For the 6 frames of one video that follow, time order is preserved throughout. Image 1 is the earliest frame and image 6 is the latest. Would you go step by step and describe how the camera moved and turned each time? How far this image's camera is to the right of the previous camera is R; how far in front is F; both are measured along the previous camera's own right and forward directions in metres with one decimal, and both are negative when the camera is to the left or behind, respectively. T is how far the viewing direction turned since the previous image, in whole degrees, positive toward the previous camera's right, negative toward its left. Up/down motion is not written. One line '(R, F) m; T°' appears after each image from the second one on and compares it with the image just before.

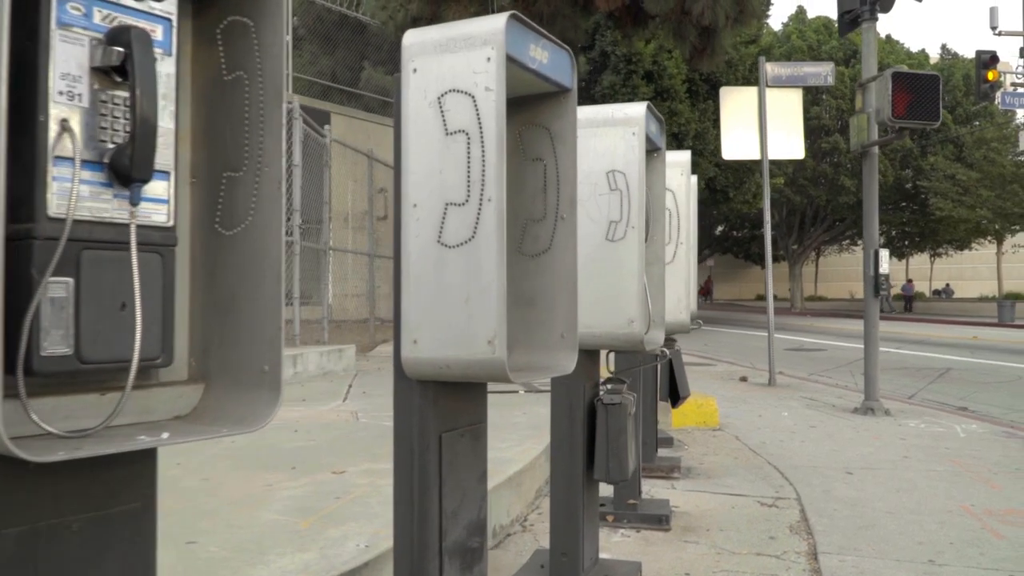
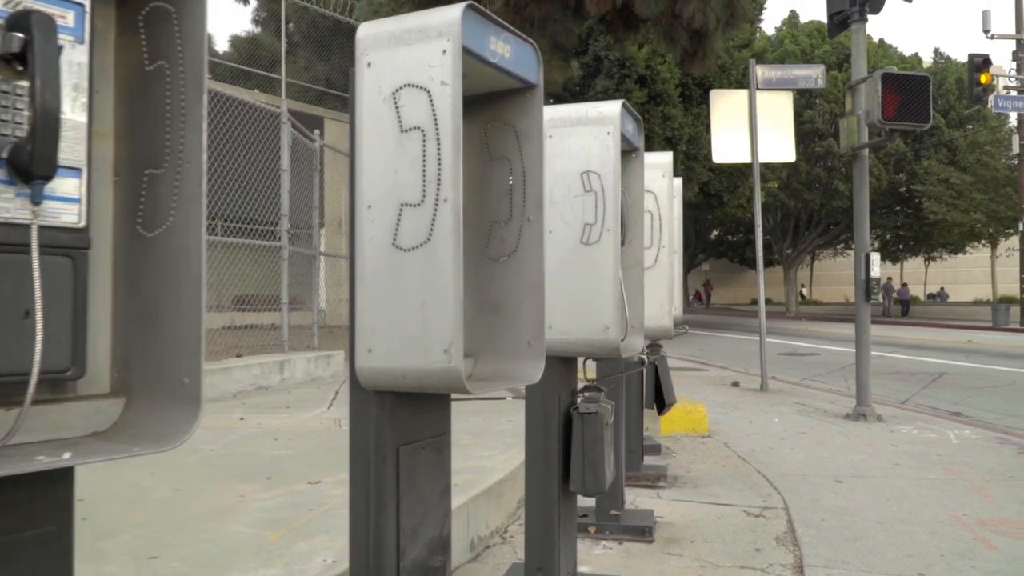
(+0.1, +0.1) m; 0°
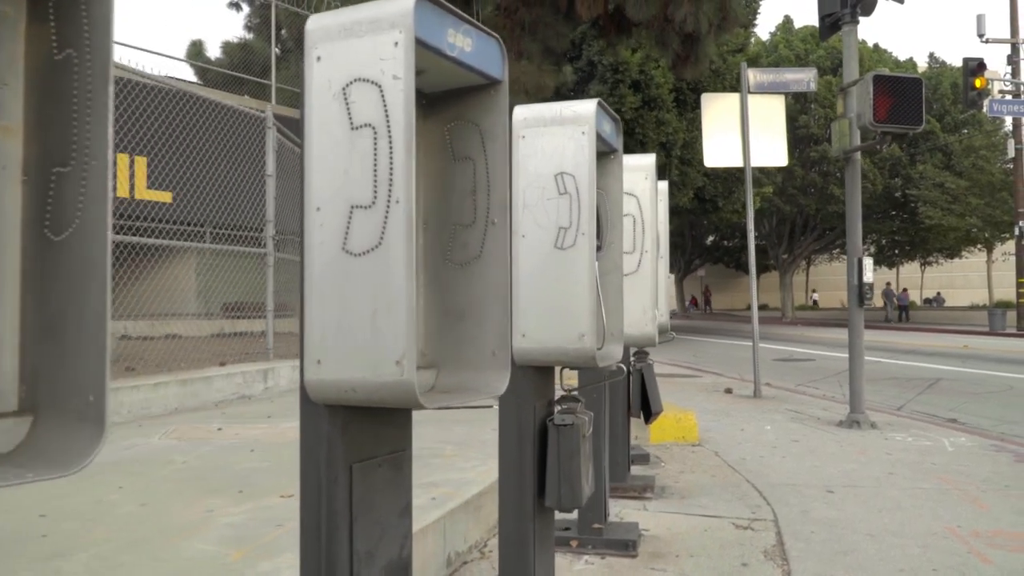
(+0.1, +0.1) m; 0°
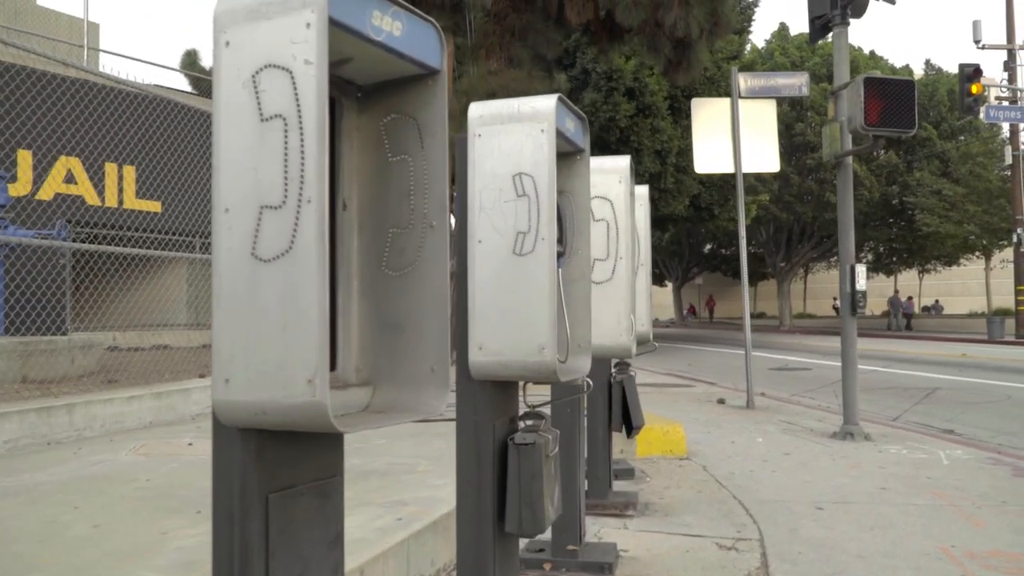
(+0.1, +0.2) m; 0°
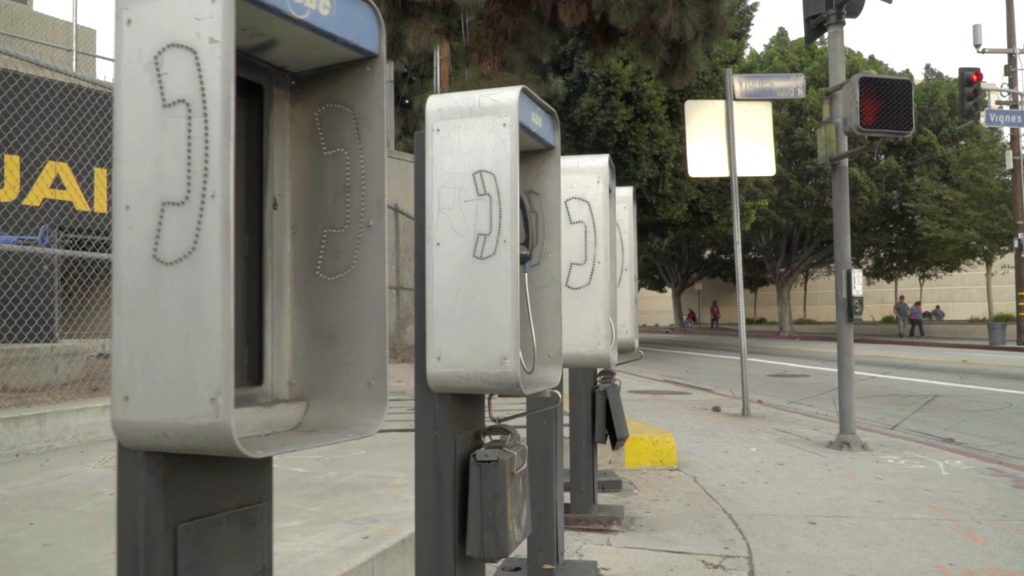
(+0.1, +0.2) m; 0°
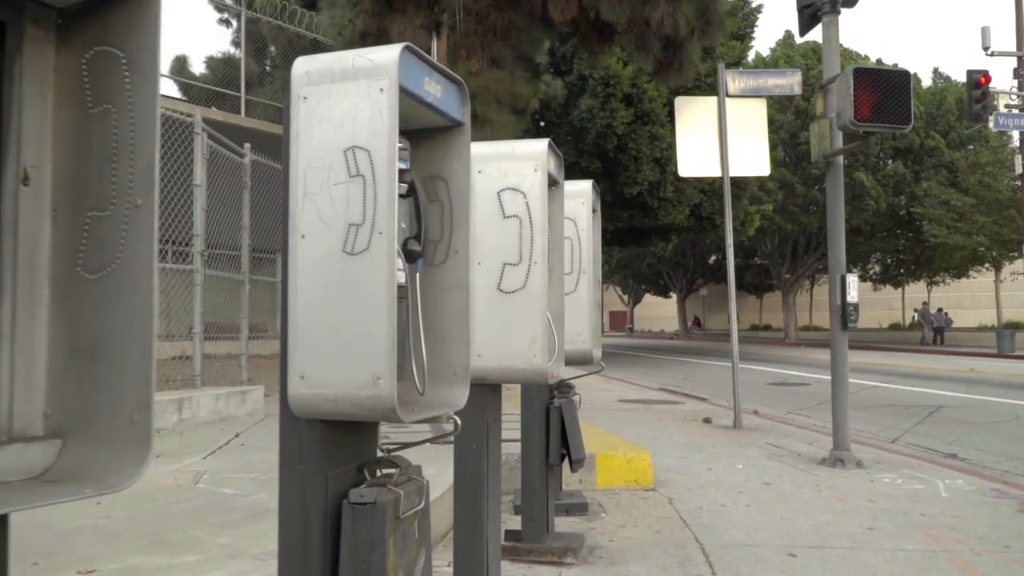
(+0.3, +0.5) m; 0°
